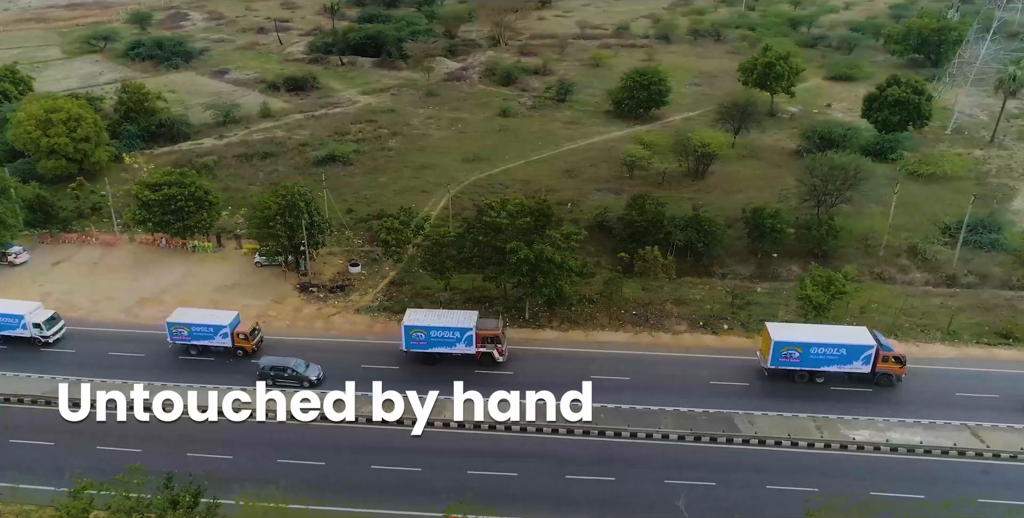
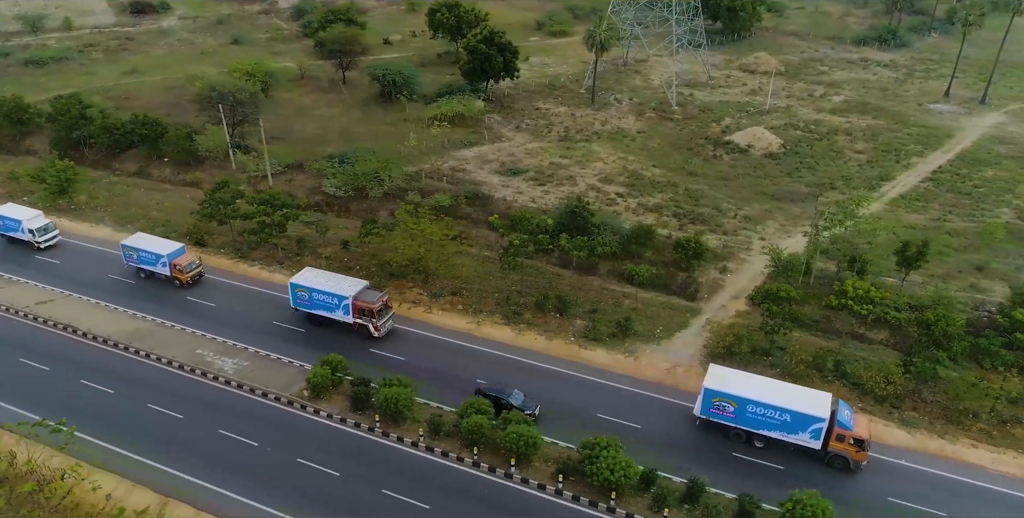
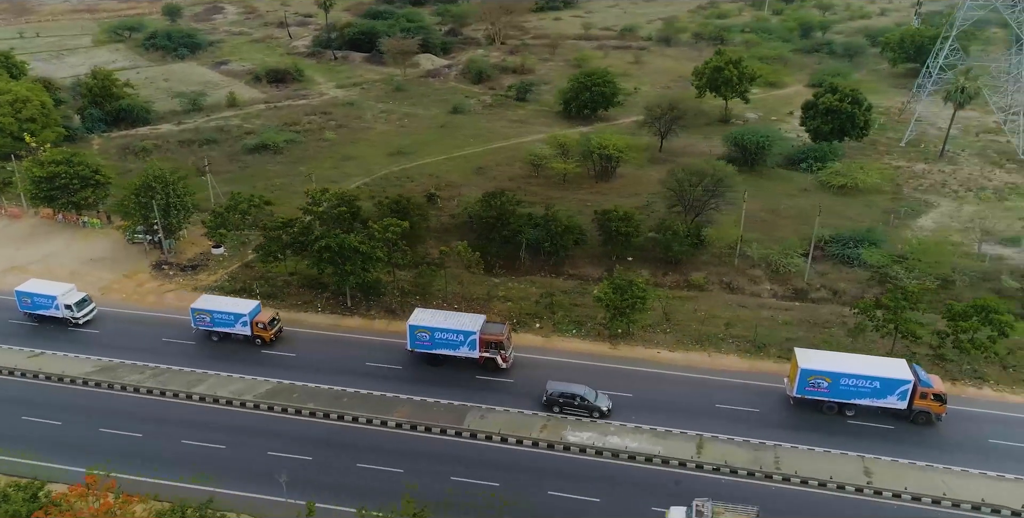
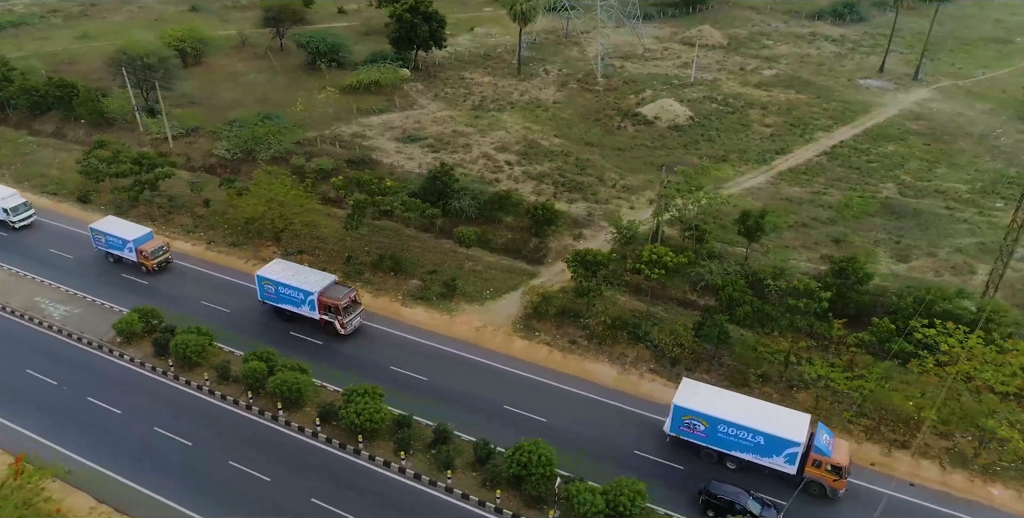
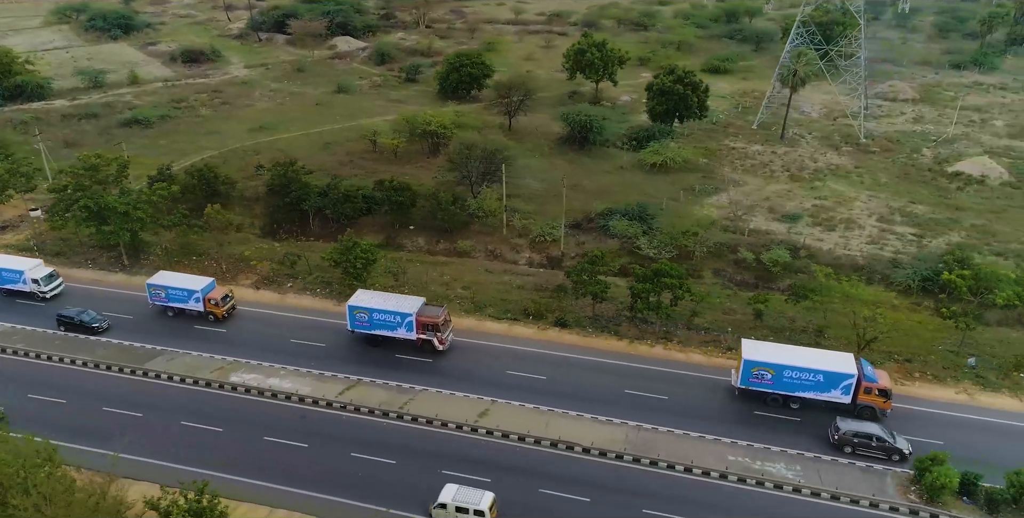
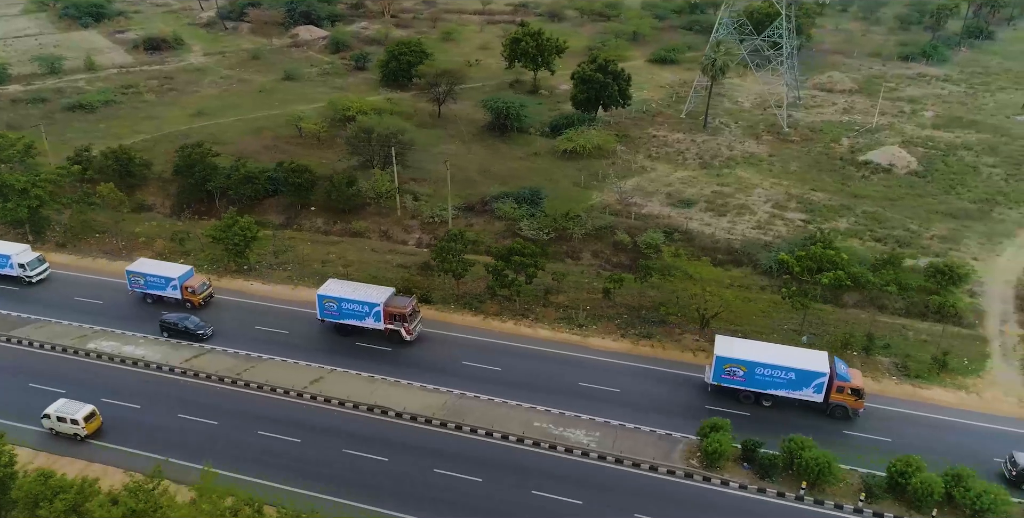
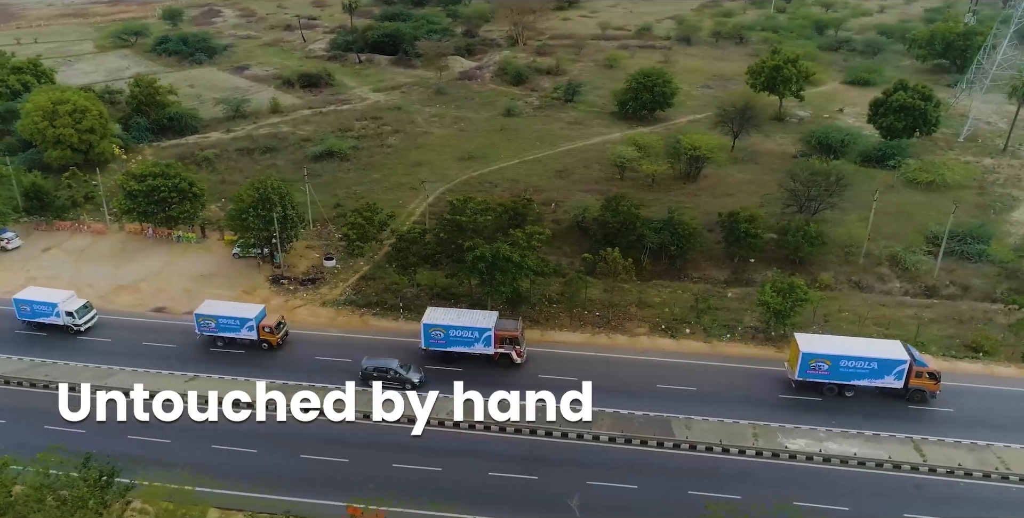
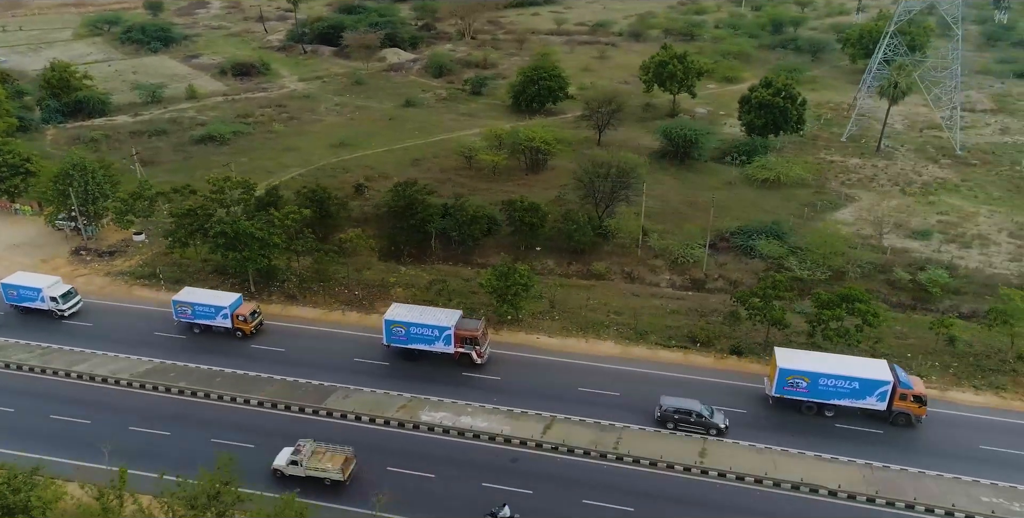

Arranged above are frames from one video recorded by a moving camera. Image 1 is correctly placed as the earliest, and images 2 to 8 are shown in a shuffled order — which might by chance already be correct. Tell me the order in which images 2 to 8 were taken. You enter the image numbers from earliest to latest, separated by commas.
7, 3, 8, 5, 6, 2, 4
